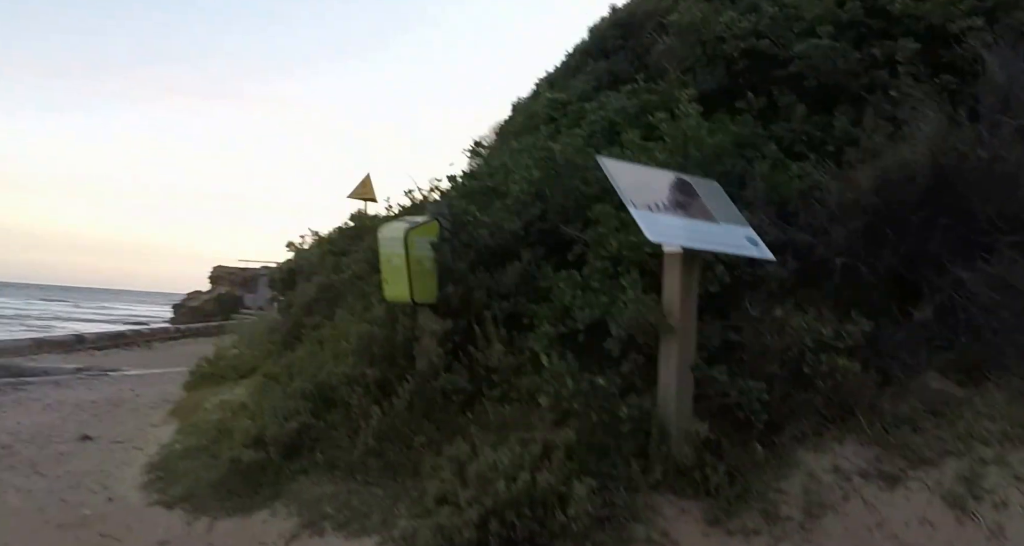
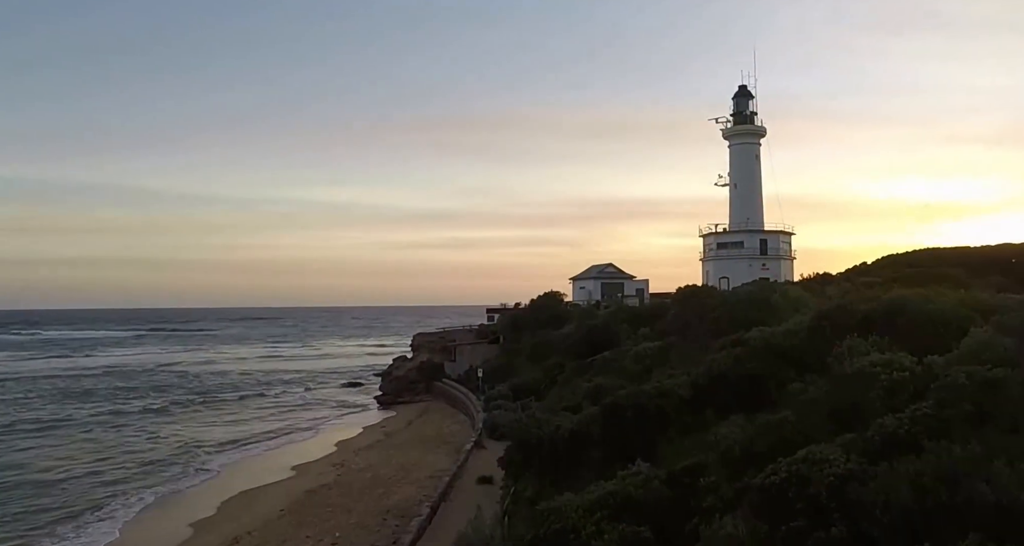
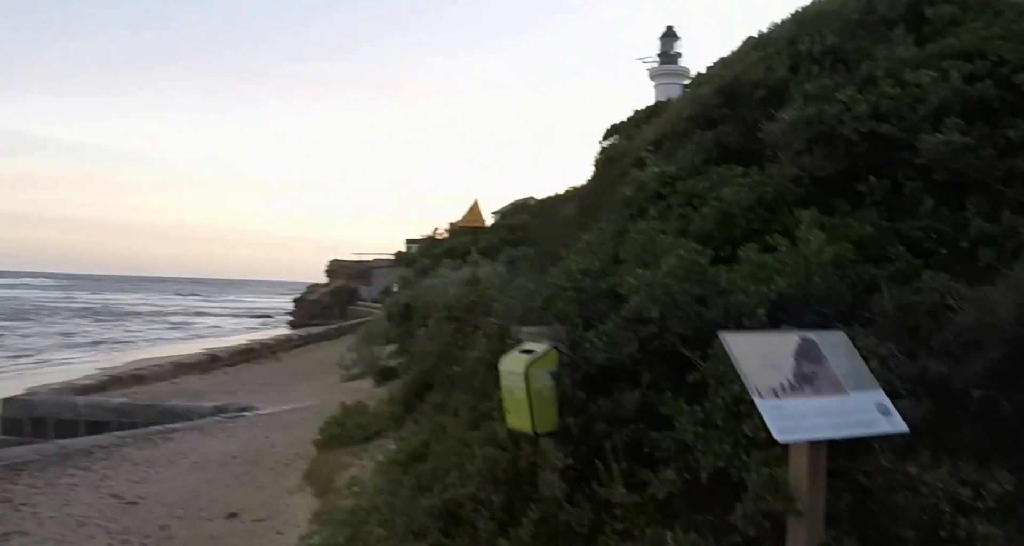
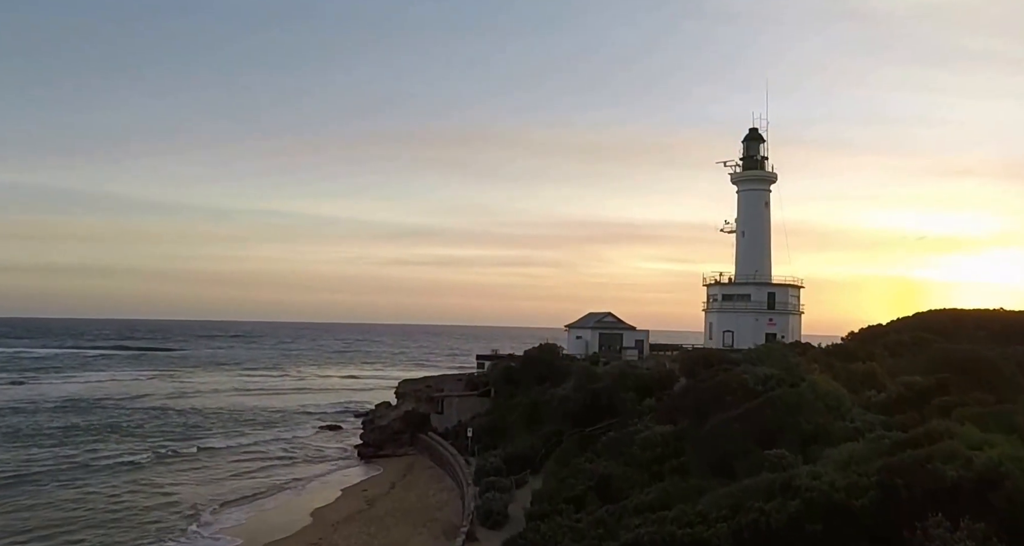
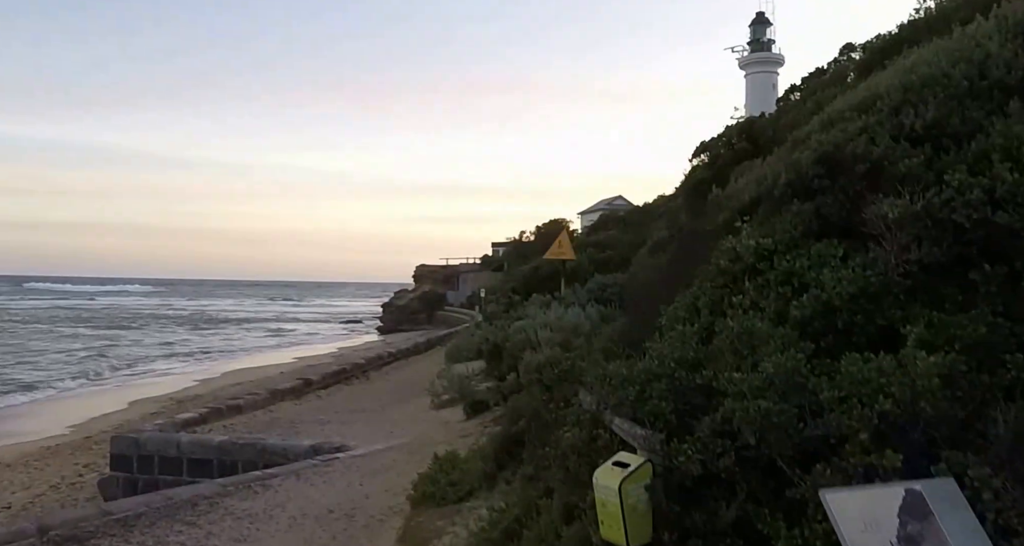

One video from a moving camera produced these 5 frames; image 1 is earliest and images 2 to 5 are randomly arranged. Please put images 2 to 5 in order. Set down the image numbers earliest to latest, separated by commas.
3, 5, 2, 4
